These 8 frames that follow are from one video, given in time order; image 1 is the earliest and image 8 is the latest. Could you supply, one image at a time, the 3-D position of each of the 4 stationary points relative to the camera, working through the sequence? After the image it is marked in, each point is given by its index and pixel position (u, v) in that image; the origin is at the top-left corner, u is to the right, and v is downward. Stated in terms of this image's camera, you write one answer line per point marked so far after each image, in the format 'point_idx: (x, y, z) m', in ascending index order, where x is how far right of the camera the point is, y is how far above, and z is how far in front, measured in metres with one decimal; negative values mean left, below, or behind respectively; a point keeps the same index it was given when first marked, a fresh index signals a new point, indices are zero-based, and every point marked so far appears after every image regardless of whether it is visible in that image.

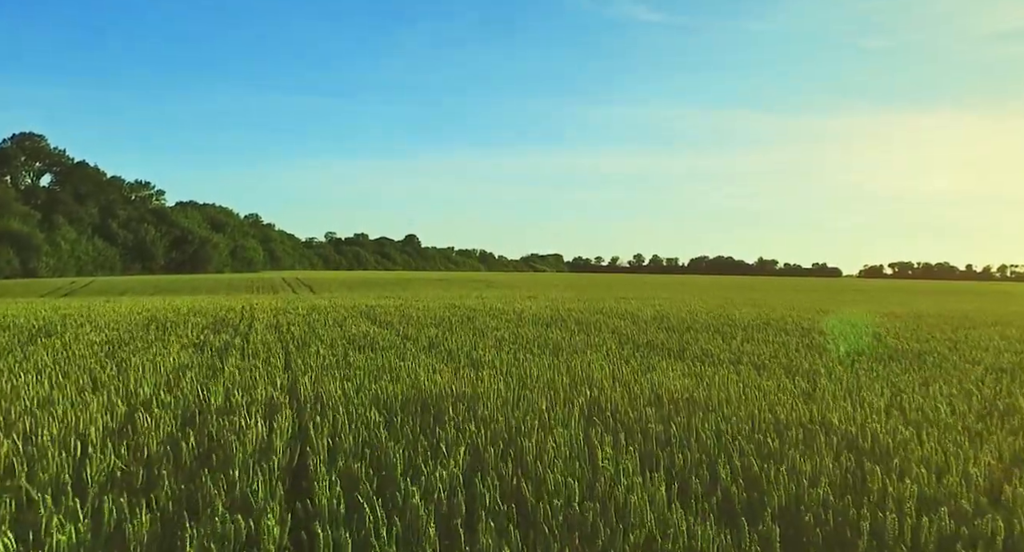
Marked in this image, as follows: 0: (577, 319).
0: (+1.1, -0.7, +10.5) m
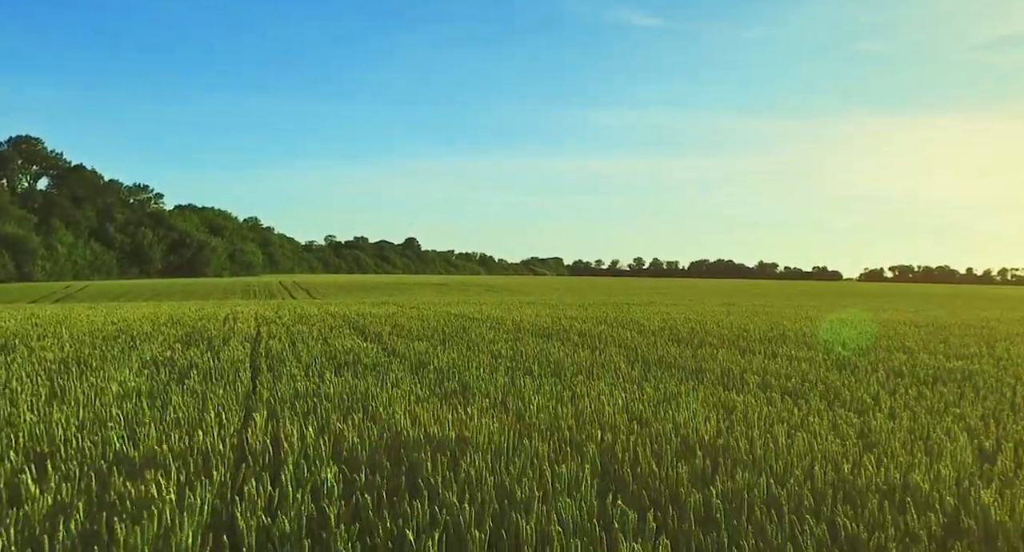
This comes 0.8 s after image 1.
0: (+1.0, -0.8, +9.8) m
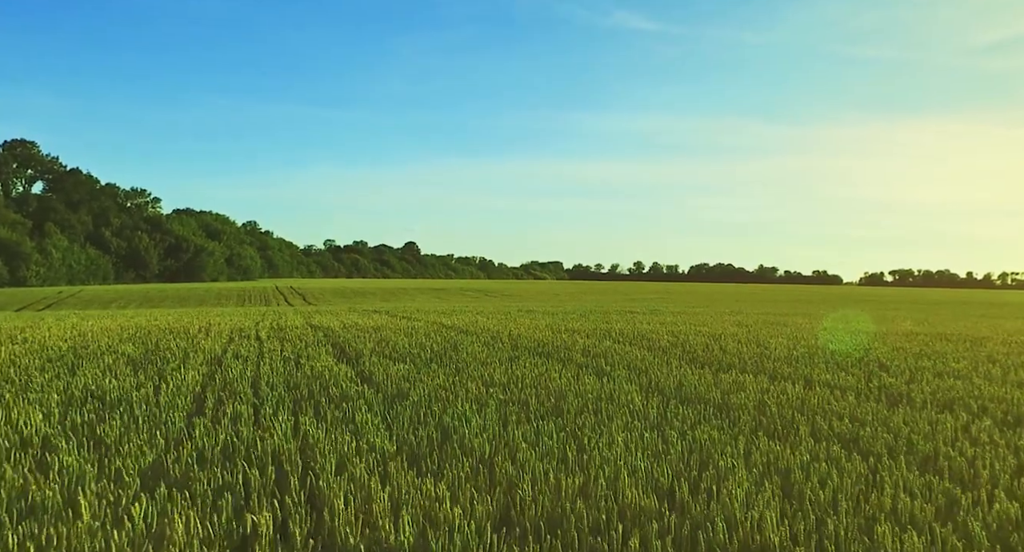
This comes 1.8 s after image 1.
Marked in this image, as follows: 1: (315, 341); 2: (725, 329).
0: (+1.0, -1.0, +8.9) m
1: (-2.9, -0.9, +9.3) m
2: (+4.2, -1.0, +12.6) m
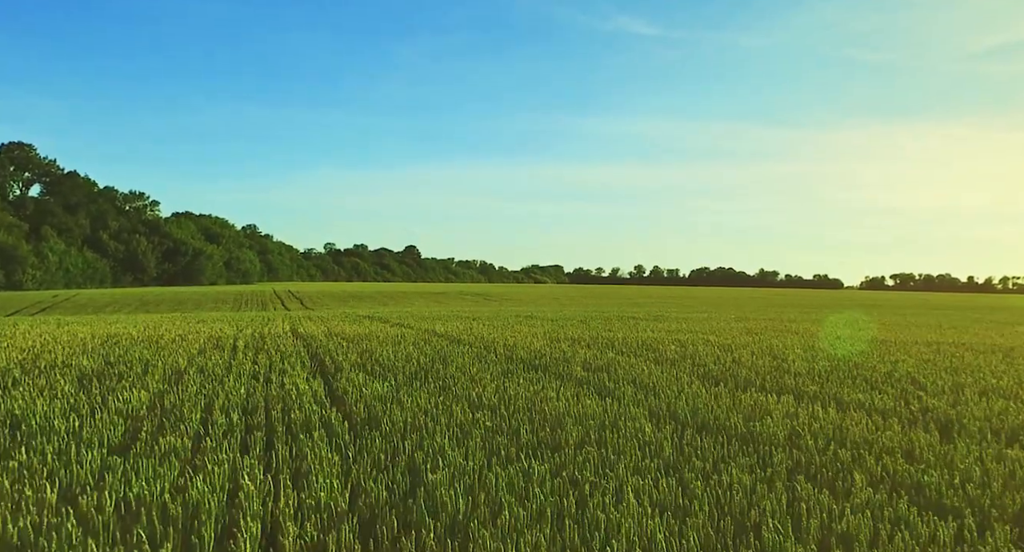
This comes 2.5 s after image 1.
0: (+0.9, -1.1, +8.2) m
1: (-2.9, -1.0, +8.6) m
2: (+4.1, -1.1, +11.9) m
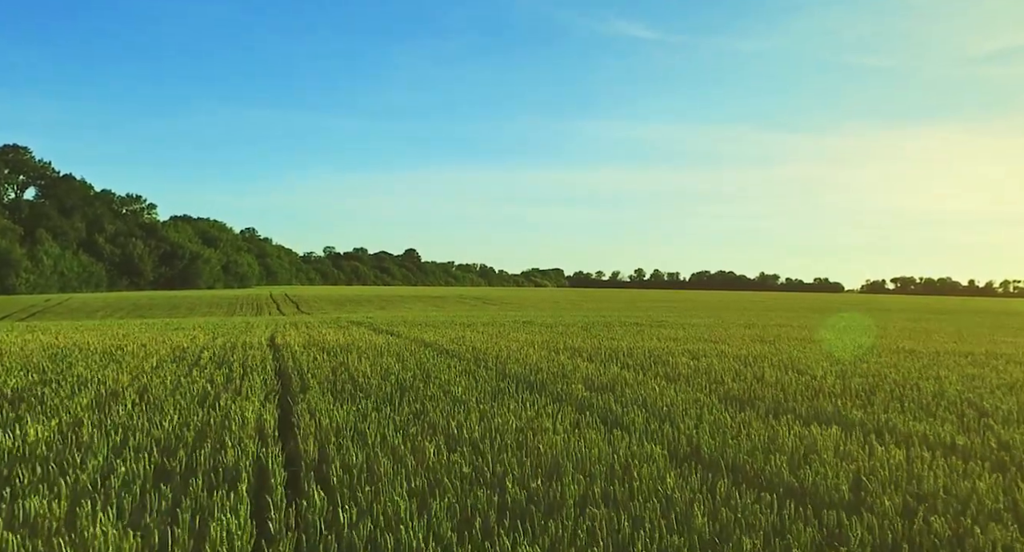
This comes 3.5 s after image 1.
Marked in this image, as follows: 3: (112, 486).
0: (+0.8, -1.1, +7.2) m
1: (-3.0, -1.1, +7.7) m
2: (+4.0, -1.2, +10.9) m
3: (-1.9, -1.0, +3.1) m
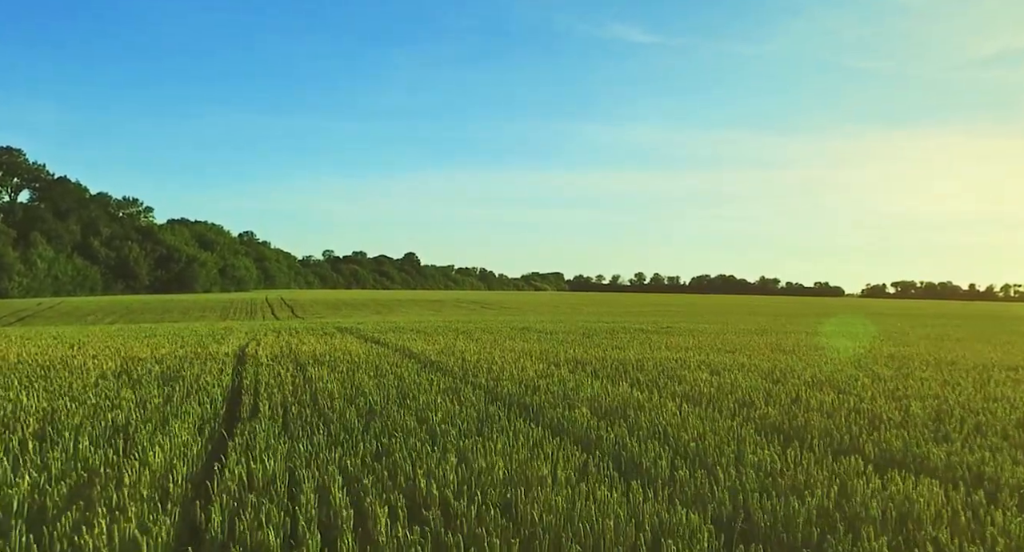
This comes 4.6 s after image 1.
0: (+0.7, -1.2, +6.2) m
1: (-3.1, -1.1, +6.6) m
2: (+3.9, -1.3, +9.8) m
3: (-2.0, -1.0, +2.0) m
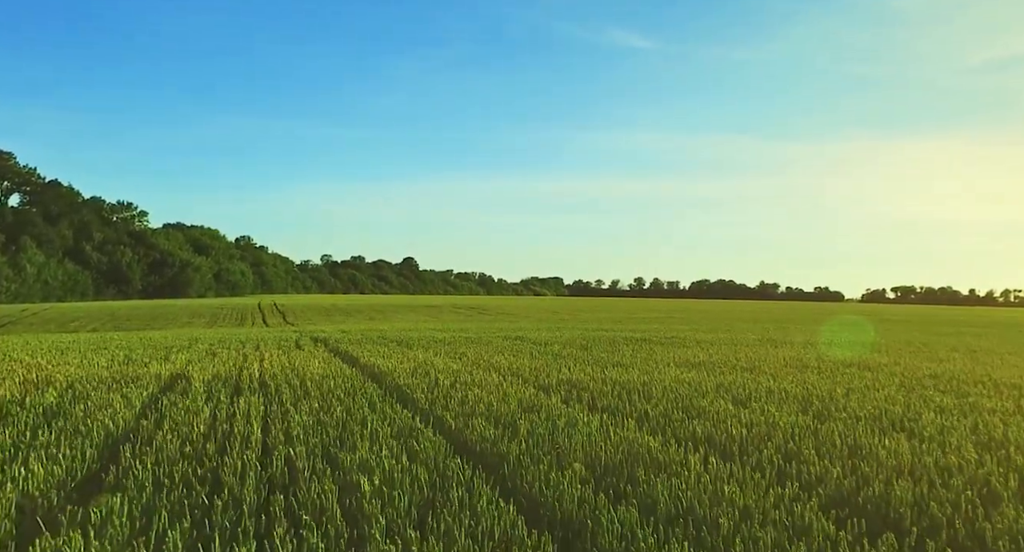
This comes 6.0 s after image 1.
0: (+0.5, -1.2, +4.7) m
1: (-3.3, -1.2, +5.1) m
2: (+3.7, -1.4, +8.4) m
3: (-2.2, -1.0, +0.5) m
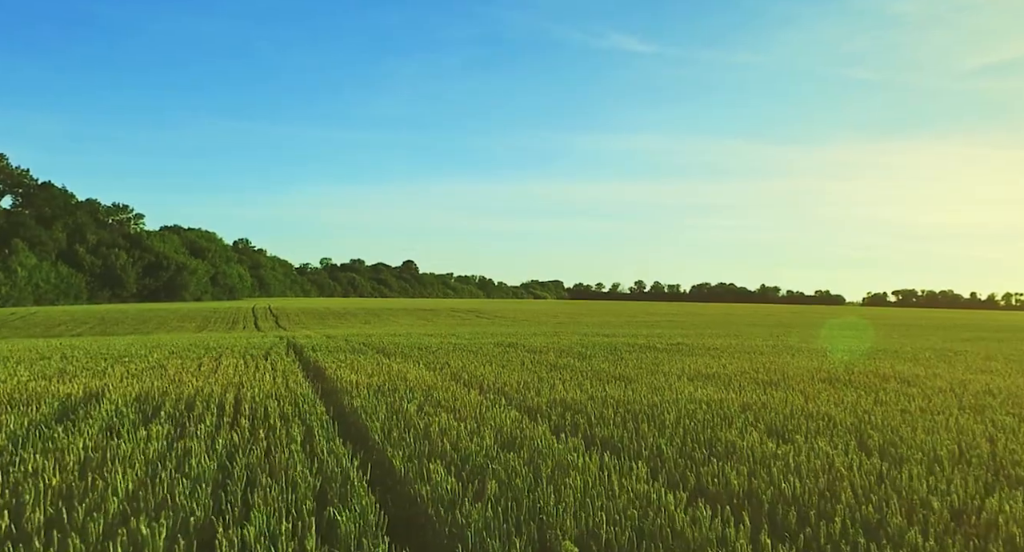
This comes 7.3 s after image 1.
0: (+0.4, -1.2, +3.3) m
1: (-3.5, -1.2, +3.7) m
2: (+3.6, -1.4, +7.0) m
3: (-2.4, -1.0, -0.9) m
